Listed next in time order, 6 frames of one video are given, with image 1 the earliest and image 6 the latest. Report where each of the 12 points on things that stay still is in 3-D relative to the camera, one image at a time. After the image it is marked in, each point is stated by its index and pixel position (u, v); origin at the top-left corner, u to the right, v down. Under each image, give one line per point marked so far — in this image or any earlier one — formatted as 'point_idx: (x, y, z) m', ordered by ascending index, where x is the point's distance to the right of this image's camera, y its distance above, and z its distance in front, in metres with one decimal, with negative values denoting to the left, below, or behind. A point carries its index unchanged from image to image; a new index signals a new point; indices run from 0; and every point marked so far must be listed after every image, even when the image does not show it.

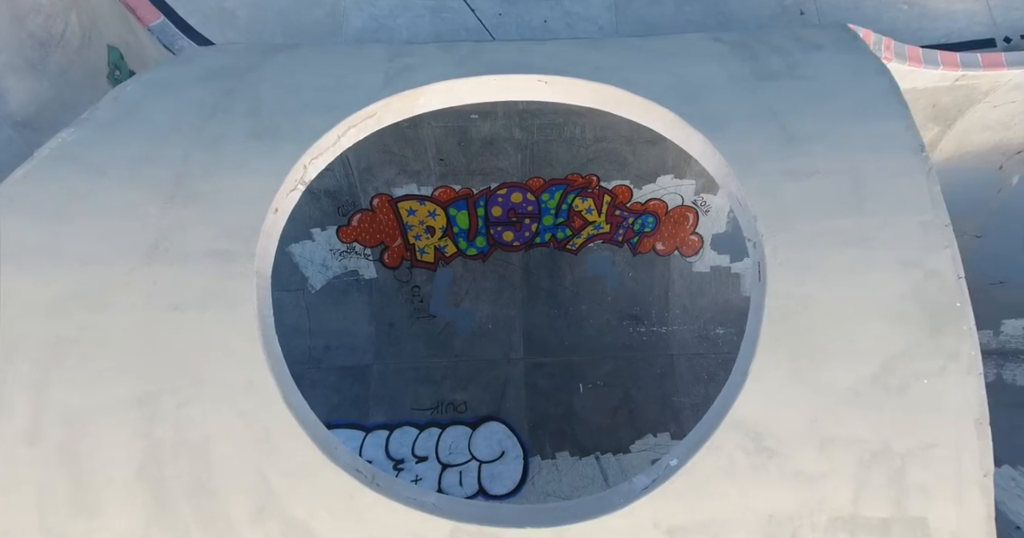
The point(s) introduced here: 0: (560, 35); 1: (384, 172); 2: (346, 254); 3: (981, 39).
0: (+0.7, +3.2, +6.9) m
1: (-2.0, +1.5, +8.0) m
2: (-2.7, +0.3, +8.6) m
3: (+5.9, +2.9, +6.6) m
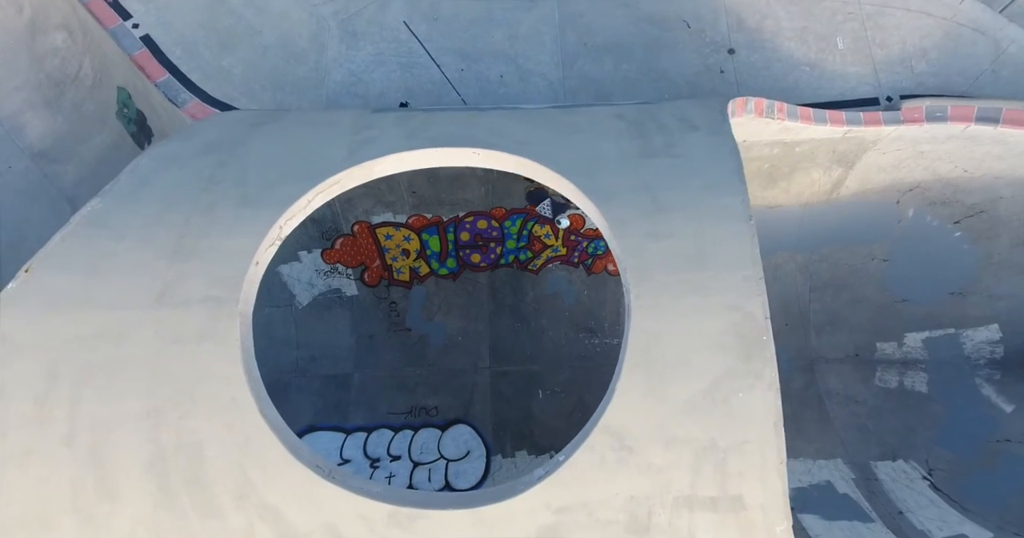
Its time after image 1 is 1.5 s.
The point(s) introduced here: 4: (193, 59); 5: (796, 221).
0: (0.0, +2.8, +7.9) m
1: (-2.6, +1.2, +9.1) m
2: (-3.3, -0.1, +9.6) m
3: (+5.3, +2.6, +7.7) m
4: (-4.8, +3.2, +7.7) m
5: (+5.1, +0.9, +9.0) m
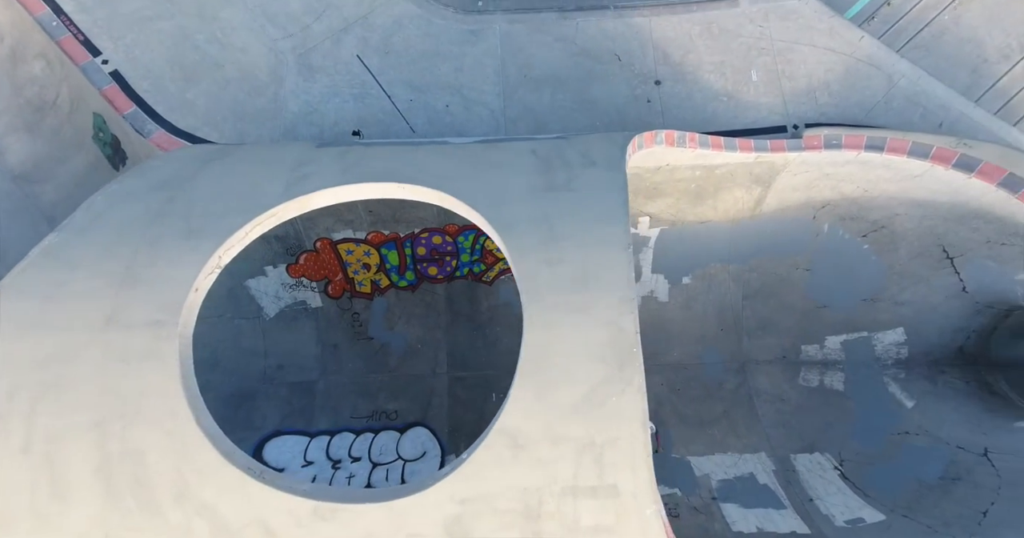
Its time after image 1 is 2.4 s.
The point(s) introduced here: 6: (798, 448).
0: (-0.9, +2.6, +8.6) m
1: (-3.6, +0.9, +9.7) m
2: (-4.3, -0.4, +10.2) m
3: (+4.3, +2.4, +8.5) m
4: (-5.7, +2.9, +8.4) m
5: (+4.2, +0.7, +9.8) m
6: (+5.2, -3.2, +9.4) m
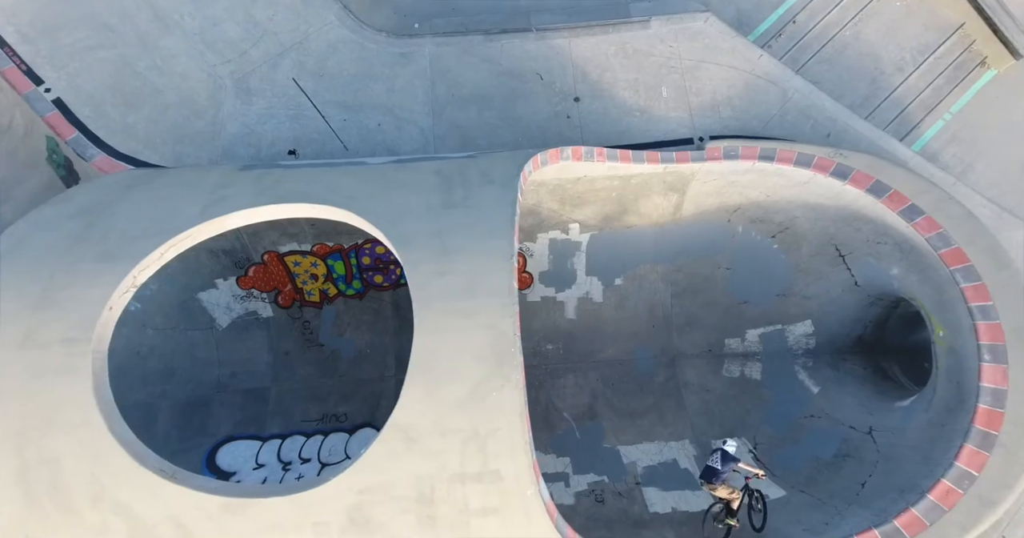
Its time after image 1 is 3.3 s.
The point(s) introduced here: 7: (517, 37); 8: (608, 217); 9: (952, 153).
0: (-2.2, +2.4, +9.2) m
1: (-4.9, +0.7, +10.2) m
2: (-5.5, -0.6, +10.7) m
3: (+3.1, +2.4, +9.3) m
4: (-7.0, +2.6, +8.8) m
5: (+2.9, +0.6, +10.6) m
6: (+4.1, -3.2, +10.1) m
7: (+0.1, +4.4, +9.6) m
8: (+1.9, +1.0, +10.3) m
9: (+9.3, +2.5, +10.8) m
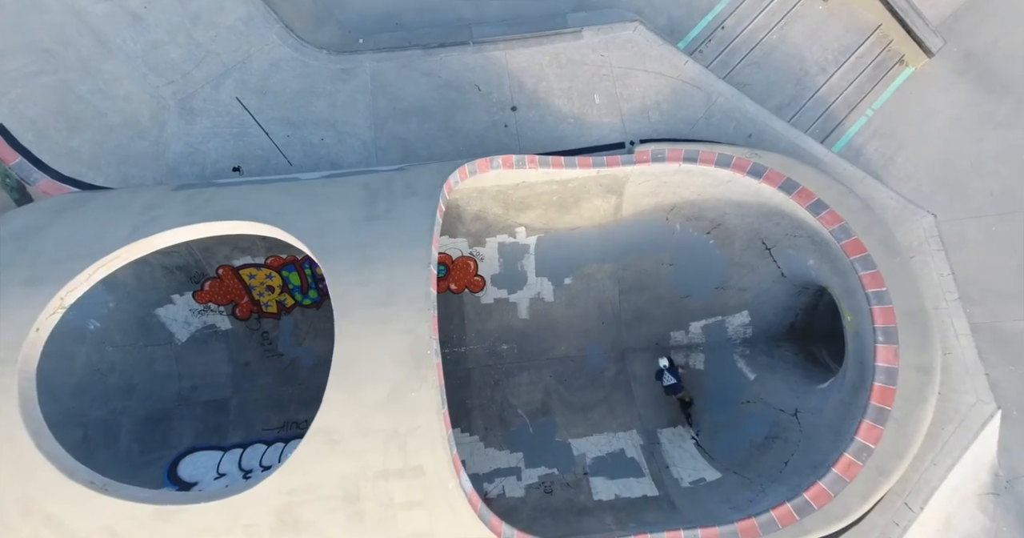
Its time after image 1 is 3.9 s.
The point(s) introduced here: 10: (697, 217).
0: (-3.3, +2.2, +9.5) m
1: (-5.9, +0.4, +10.5) m
2: (-6.6, -0.9, +10.9) m
3: (+1.9, +2.4, +9.8) m
4: (-8.1, +2.2, +9.0) m
5: (+1.8, +0.7, +11.0) m
6: (+3.1, -3.2, +10.6) m
7: (-1.1, +4.3, +10.0) m
8: (+0.8, +1.0, +10.7) m
9: (+8.1, +2.7, +11.5) m
10: (+3.7, +1.1, +10.4) m
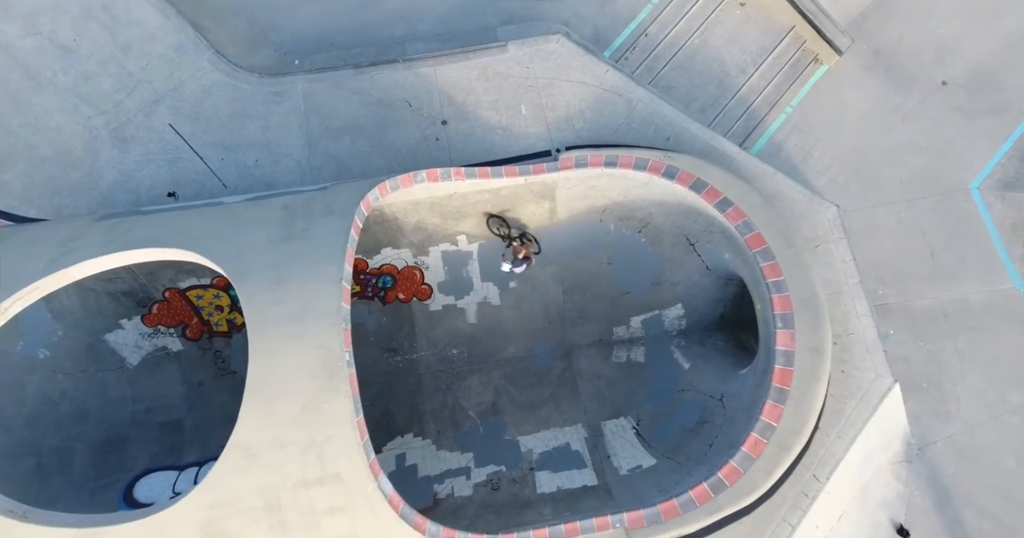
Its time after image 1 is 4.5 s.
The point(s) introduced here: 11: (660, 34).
0: (-4.6, +1.9, +9.8) m
1: (-7.2, -0.1, +10.6) m
2: (-7.8, -1.4, +11.1) m
3: (+0.6, +2.3, +10.2) m
4: (-9.4, +1.6, +9.1) m
5: (+0.5, +0.6, +11.5) m
6: (+2.0, -3.2, +11.1) m
7: (-2.6, +4.0, +10.4) m
8: (-0.5, +0.9, +11.1) m
9: (+6.7, +3.0, +12.2) m
10: (+2.4, +1.1, +10.9) m
11: (+3.6, +5.6, +12.4) m
